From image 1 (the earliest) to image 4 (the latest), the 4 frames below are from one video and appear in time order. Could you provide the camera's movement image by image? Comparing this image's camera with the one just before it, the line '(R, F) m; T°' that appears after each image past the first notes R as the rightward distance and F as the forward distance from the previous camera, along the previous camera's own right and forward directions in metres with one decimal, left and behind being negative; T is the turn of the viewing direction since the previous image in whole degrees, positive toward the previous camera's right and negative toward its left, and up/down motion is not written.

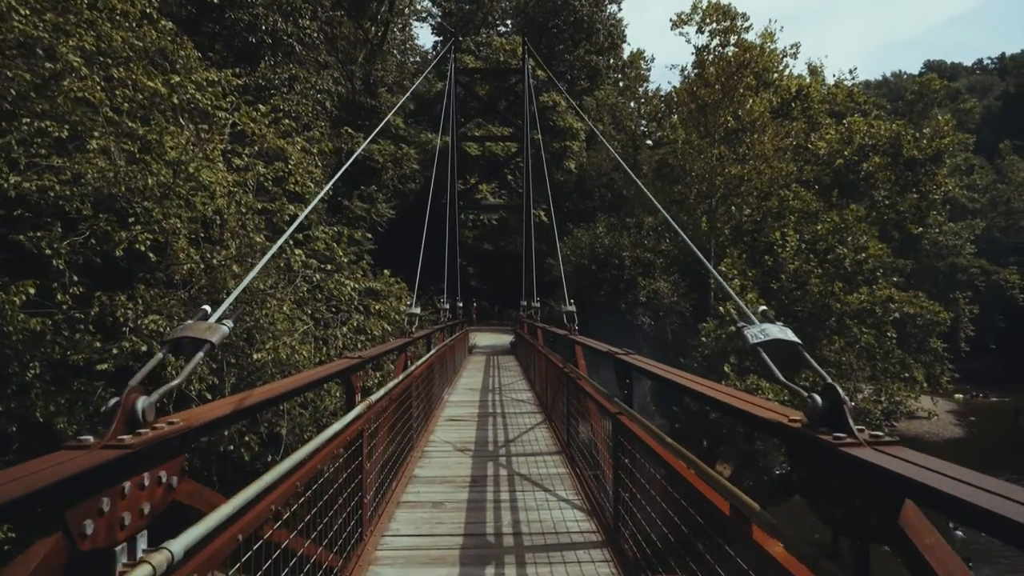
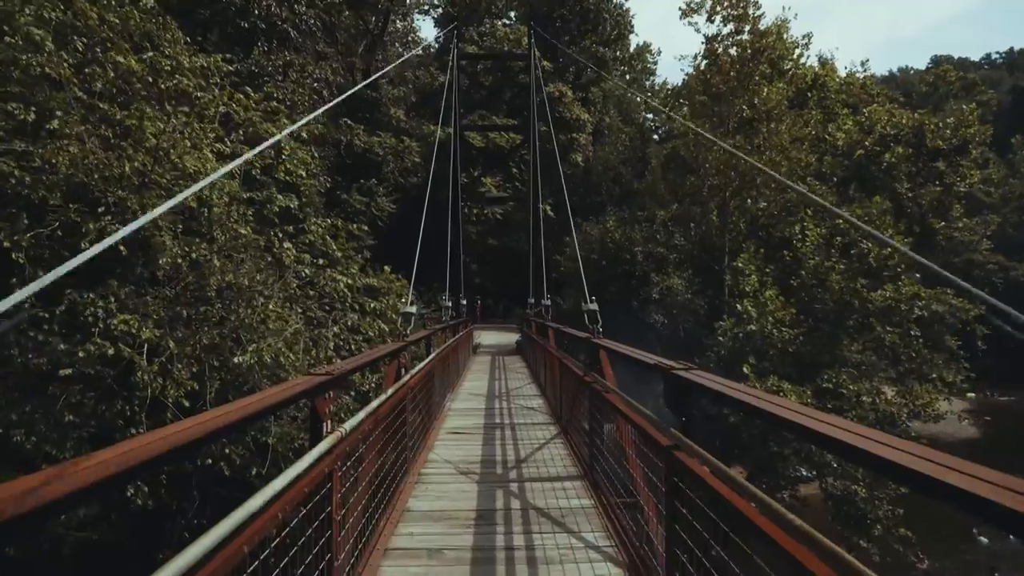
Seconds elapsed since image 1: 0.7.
(0.0, +0.6) m; 0°
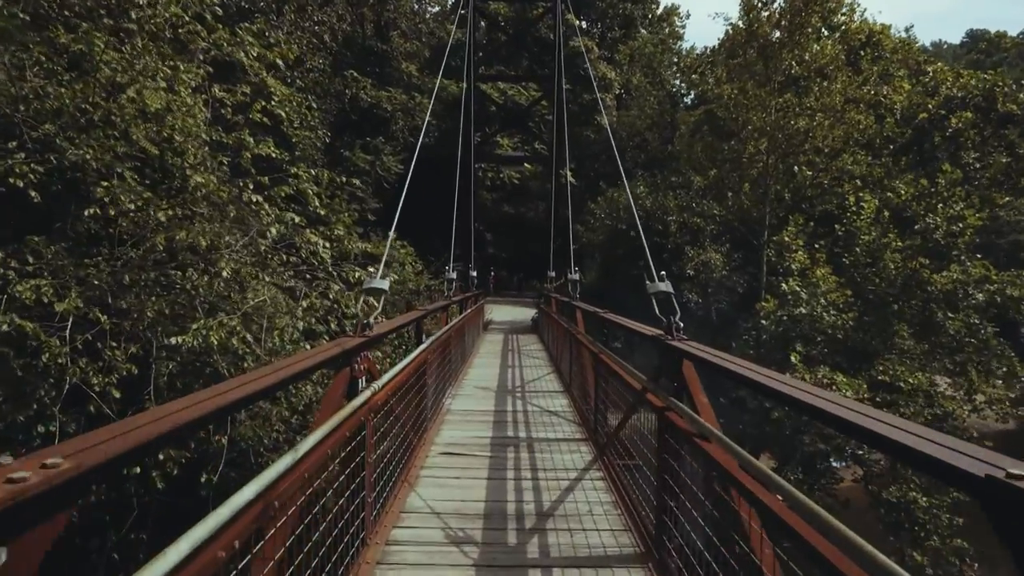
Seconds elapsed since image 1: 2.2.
(0.0, +1.2) m; -1°
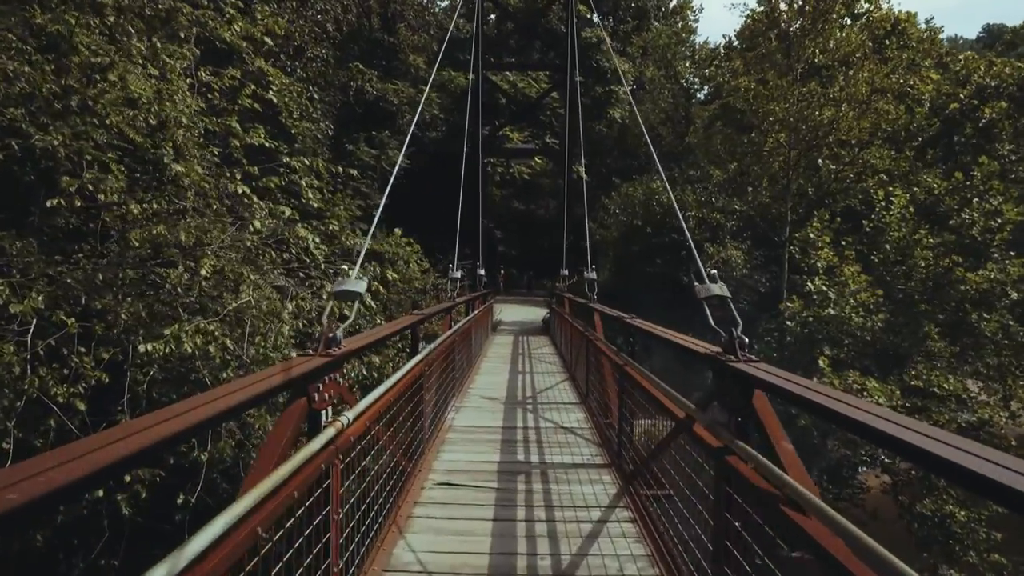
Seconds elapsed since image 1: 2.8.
(0.0, +0.5) m; -1°
